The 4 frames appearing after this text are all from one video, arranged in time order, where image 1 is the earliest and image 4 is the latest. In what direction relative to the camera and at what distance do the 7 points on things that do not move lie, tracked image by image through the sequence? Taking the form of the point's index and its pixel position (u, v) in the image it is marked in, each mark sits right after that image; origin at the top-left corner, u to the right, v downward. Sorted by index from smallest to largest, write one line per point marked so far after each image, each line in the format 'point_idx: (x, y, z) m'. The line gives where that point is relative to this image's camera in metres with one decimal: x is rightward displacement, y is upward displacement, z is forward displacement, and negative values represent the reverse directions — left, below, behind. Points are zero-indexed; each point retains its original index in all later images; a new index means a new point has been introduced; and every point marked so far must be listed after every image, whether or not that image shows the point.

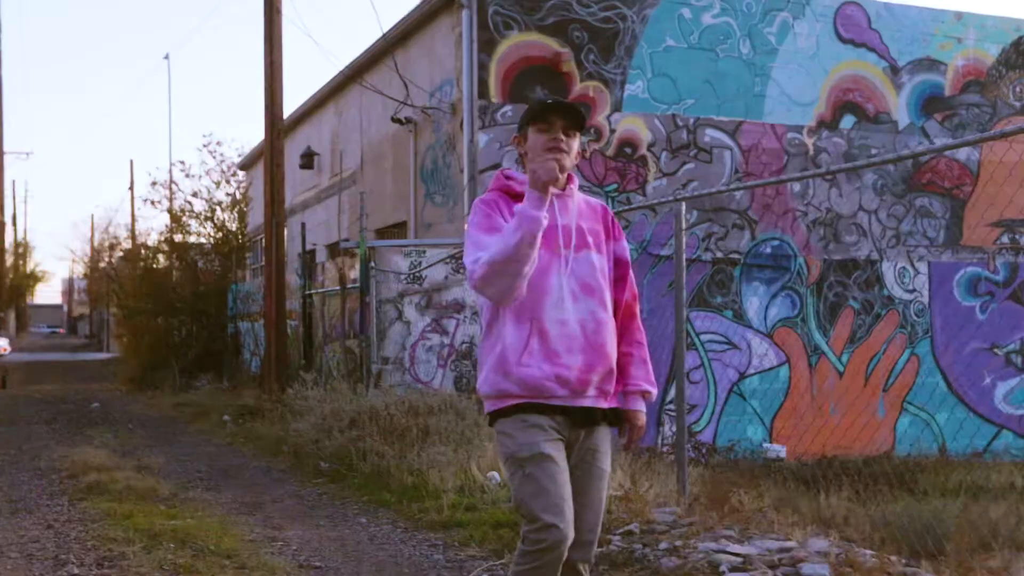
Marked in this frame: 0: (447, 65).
0: (-0.7, +2.2, +10.6) m
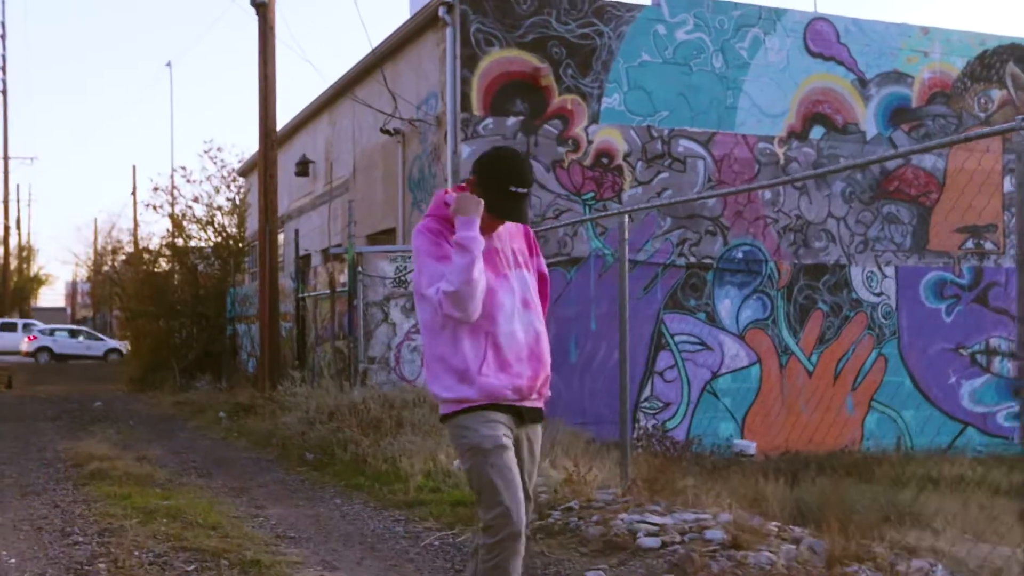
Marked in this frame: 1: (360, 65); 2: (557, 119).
0: (-0.8, +2.2, +11.1) m
1: (-1.8, +2.6, +12.2) m
2: (+0.5, +1.8, +11.0) m
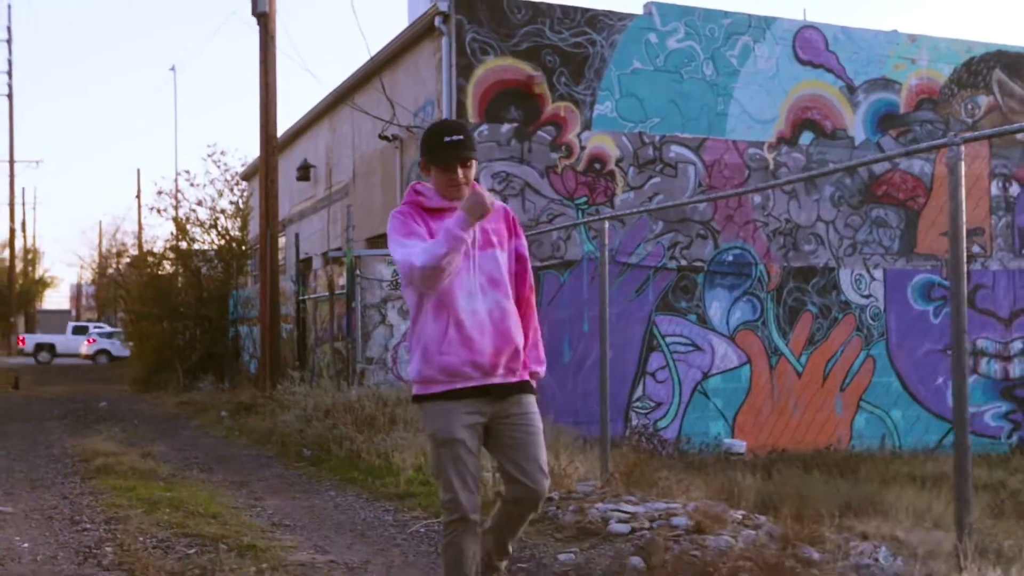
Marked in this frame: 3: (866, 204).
0: (-0.9, +2.2, +11.4) m
1: (-1.8, +2.6, +12.5) m
2: (+0.4, +1.7, +11.3) m
3: (+4.4, +1.1, +13.2) m
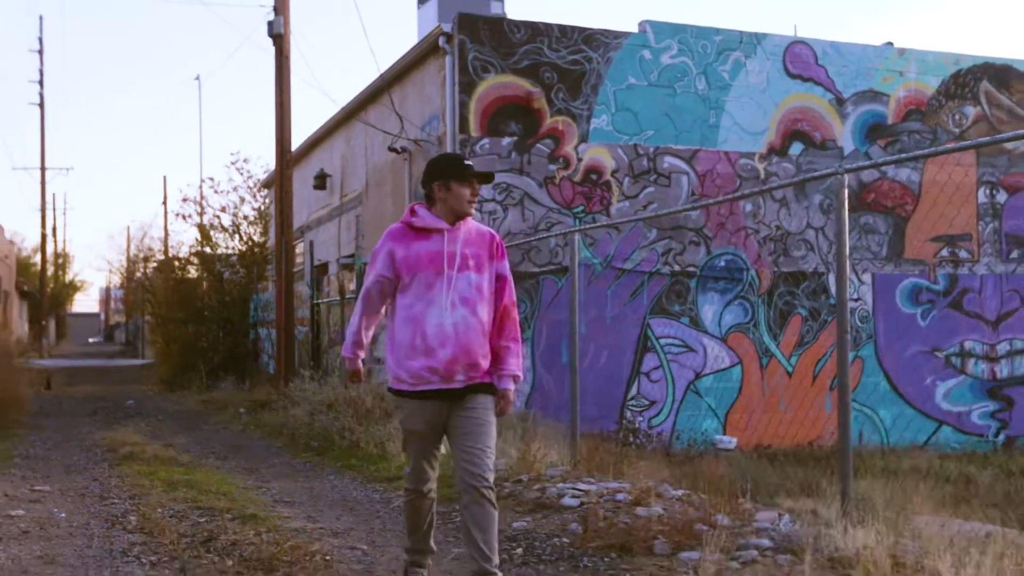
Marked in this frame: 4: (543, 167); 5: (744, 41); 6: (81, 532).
0: (-0.9, +2.1, +12.1) m
1: (-1.8, +2.5, +13.2) m
2: (+0.4, +1.7, +11.9) m
3: (+4.5, +1.0, +13.7) m
4: (+0.3, +1.4, +11.9) m
5: (+2.8, +3.0, +12.9) m
6: (-1.8, -1.0, +4.5) m
